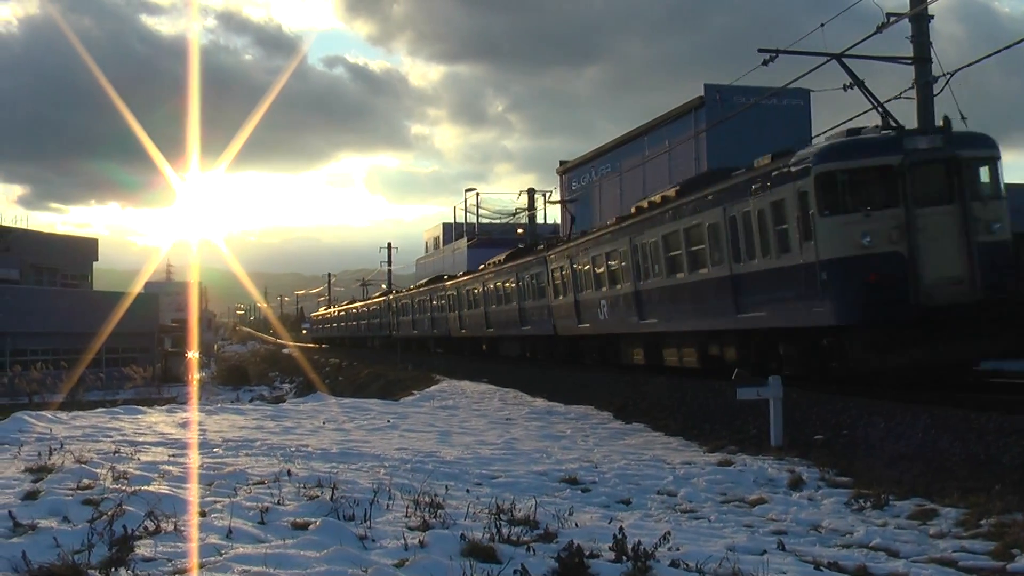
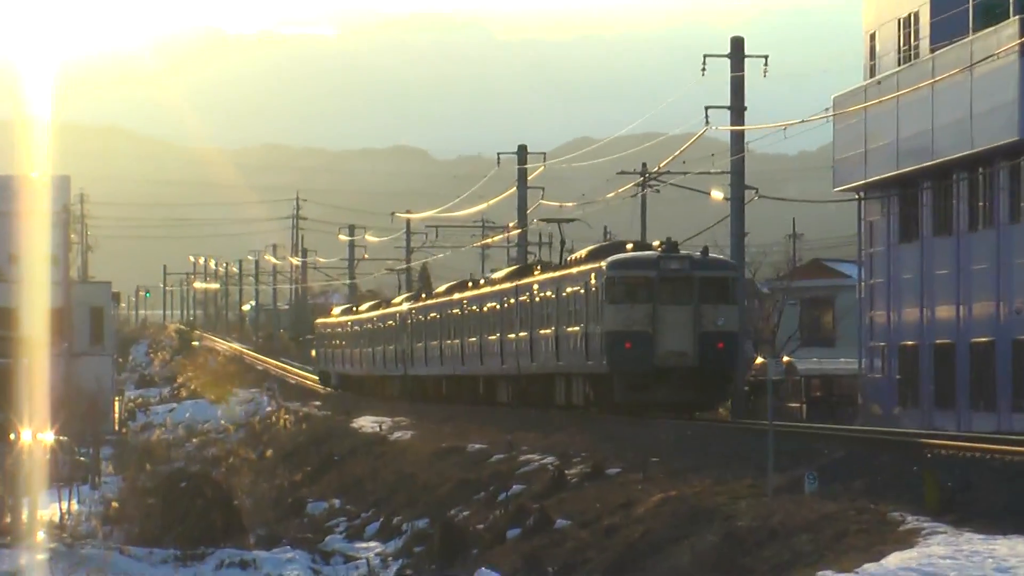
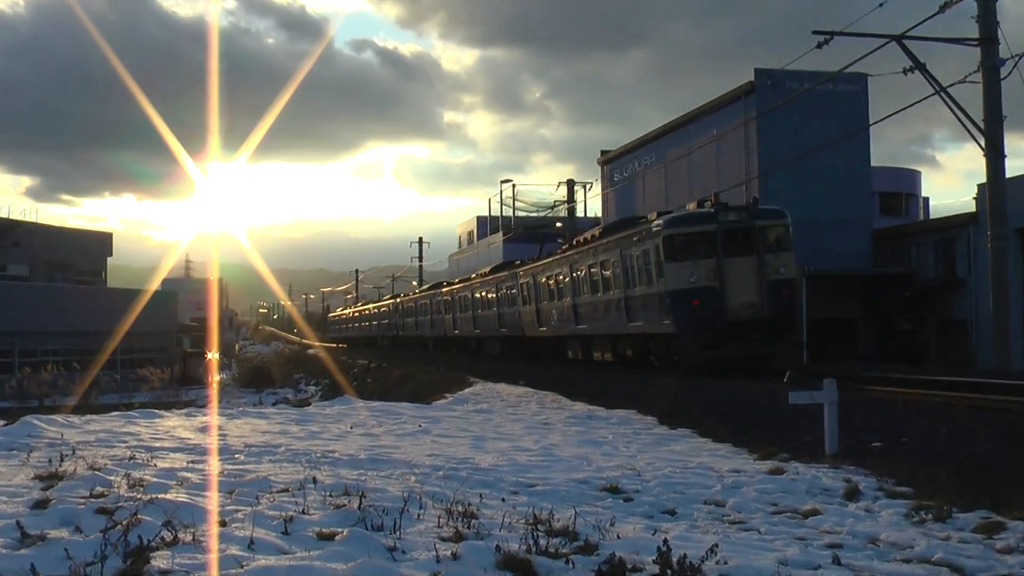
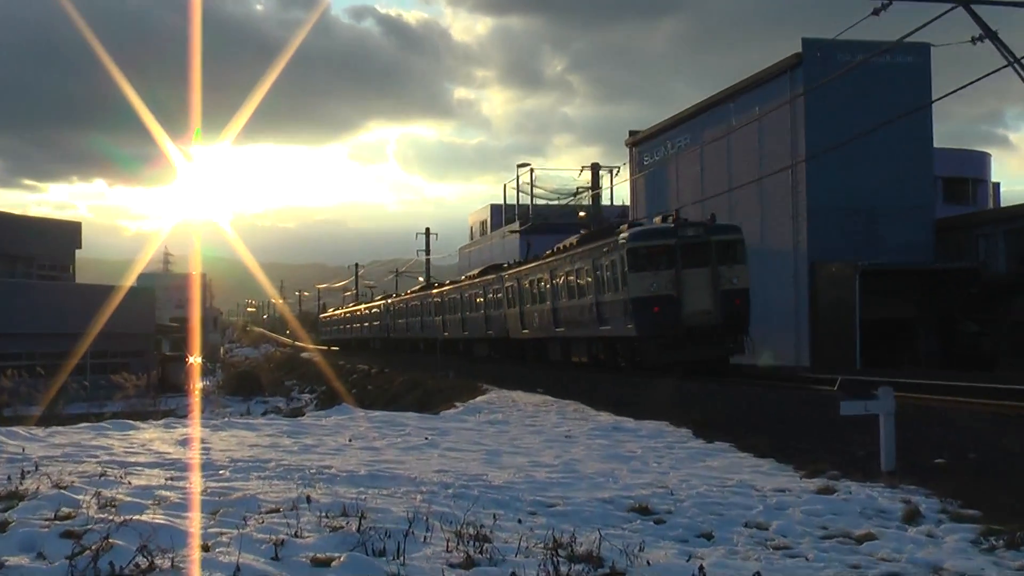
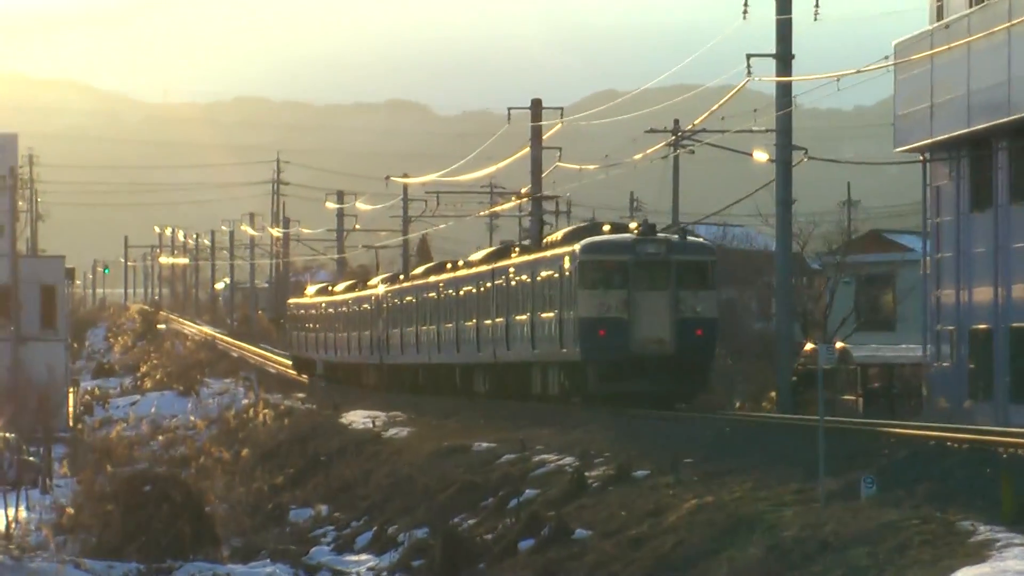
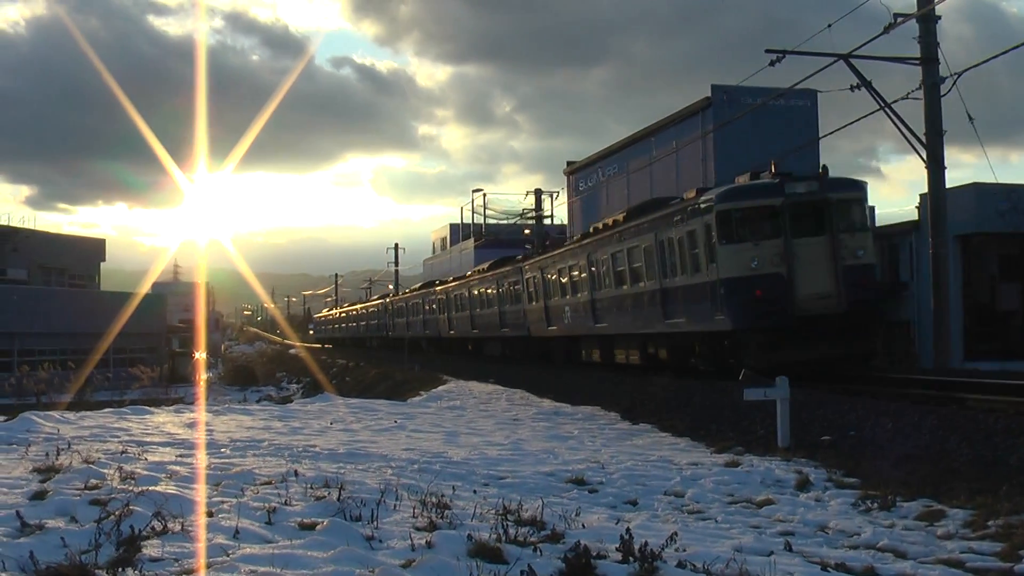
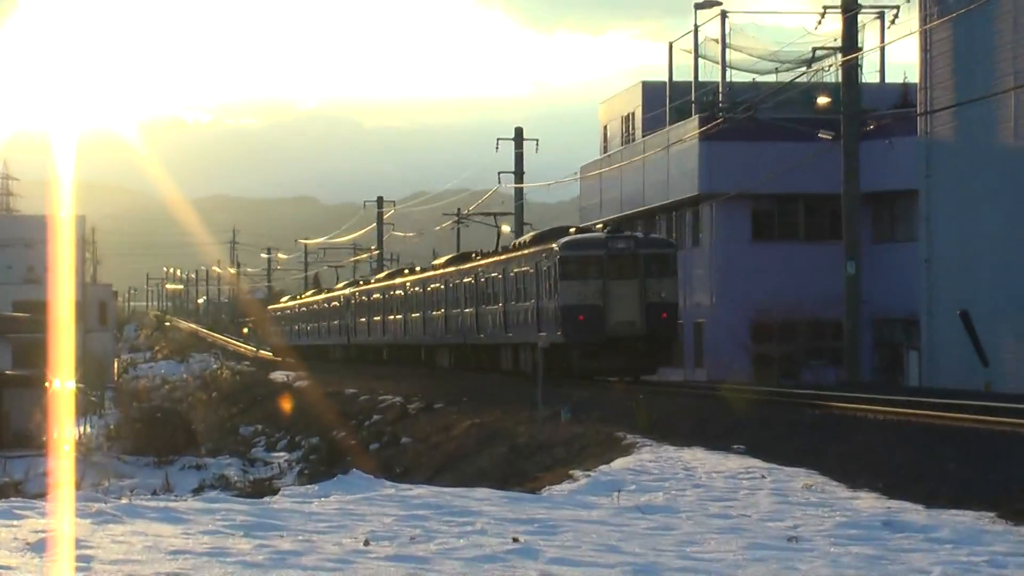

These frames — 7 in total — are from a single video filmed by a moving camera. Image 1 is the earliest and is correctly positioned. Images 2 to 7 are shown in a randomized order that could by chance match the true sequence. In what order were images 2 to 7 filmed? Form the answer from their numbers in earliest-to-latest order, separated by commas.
6, 3, 4, 7, 2, 5
